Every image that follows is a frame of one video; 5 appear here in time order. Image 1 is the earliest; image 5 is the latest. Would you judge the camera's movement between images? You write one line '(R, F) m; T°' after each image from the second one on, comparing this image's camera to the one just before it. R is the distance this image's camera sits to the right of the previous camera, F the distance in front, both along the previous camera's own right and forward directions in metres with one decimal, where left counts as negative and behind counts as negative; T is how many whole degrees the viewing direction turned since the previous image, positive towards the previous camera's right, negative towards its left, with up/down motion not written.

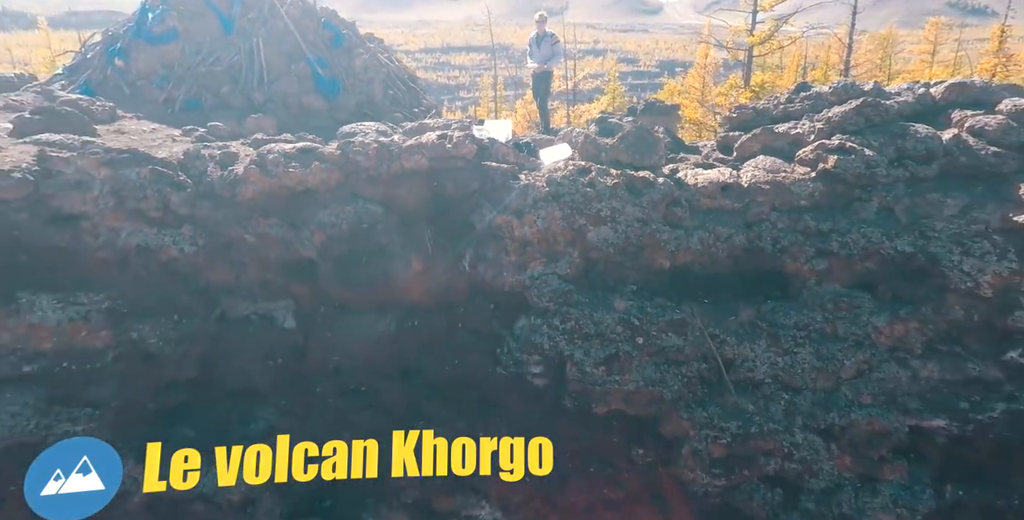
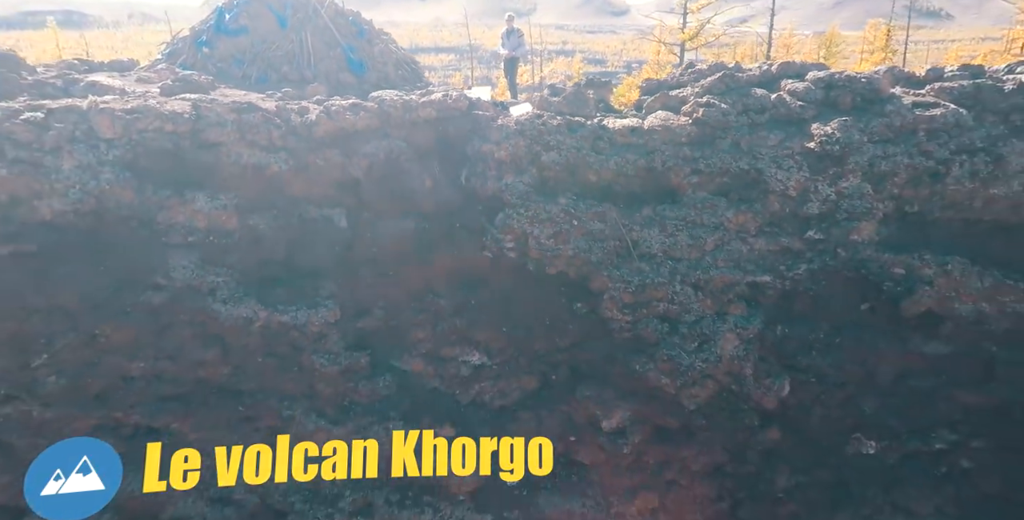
(-0.2, -4.3) m; +2°
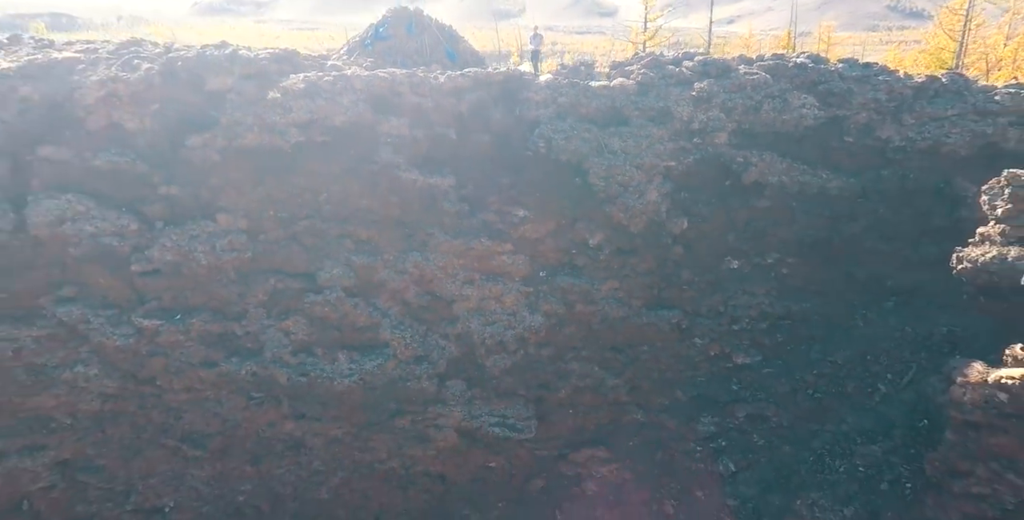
(-1.4, -11.7) m; +1°
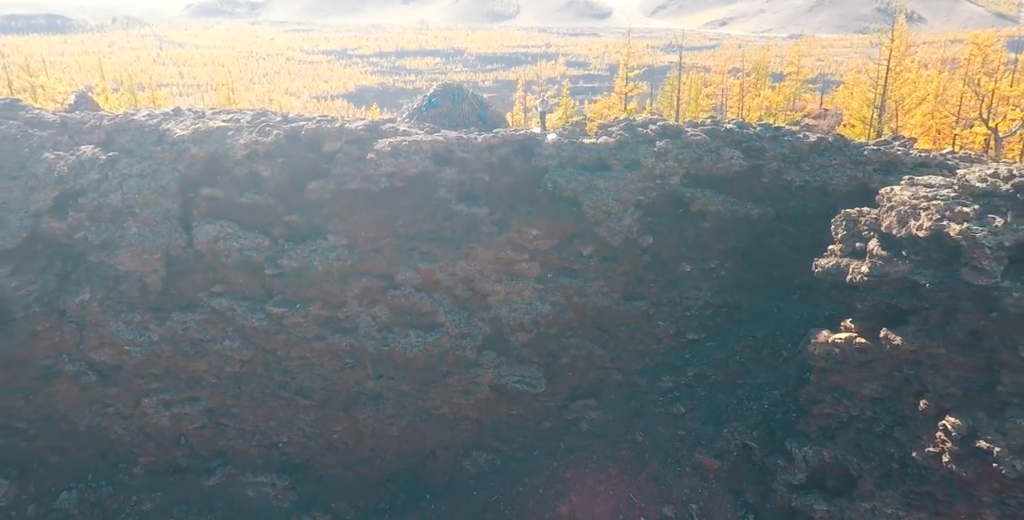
(-1.1, -10.0) m; 0°
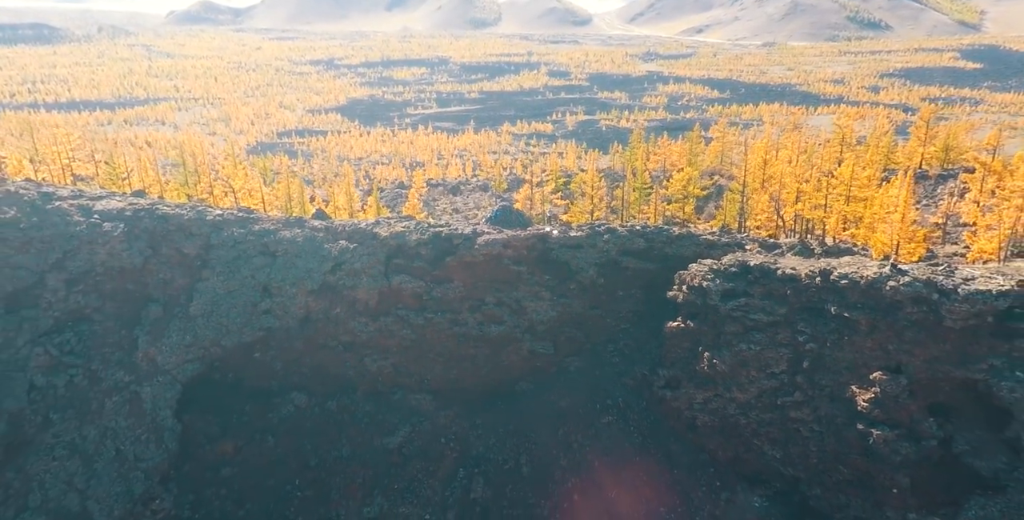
(-4.3, -37.7) m; +1°
